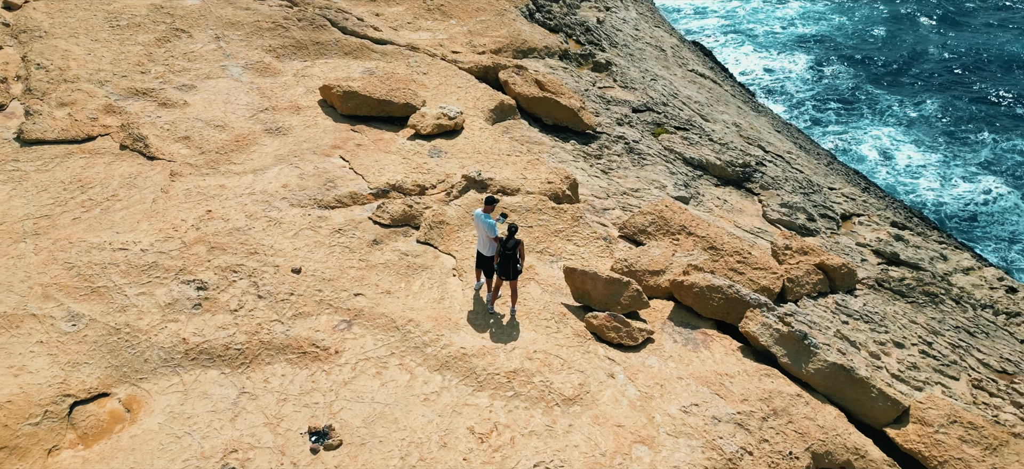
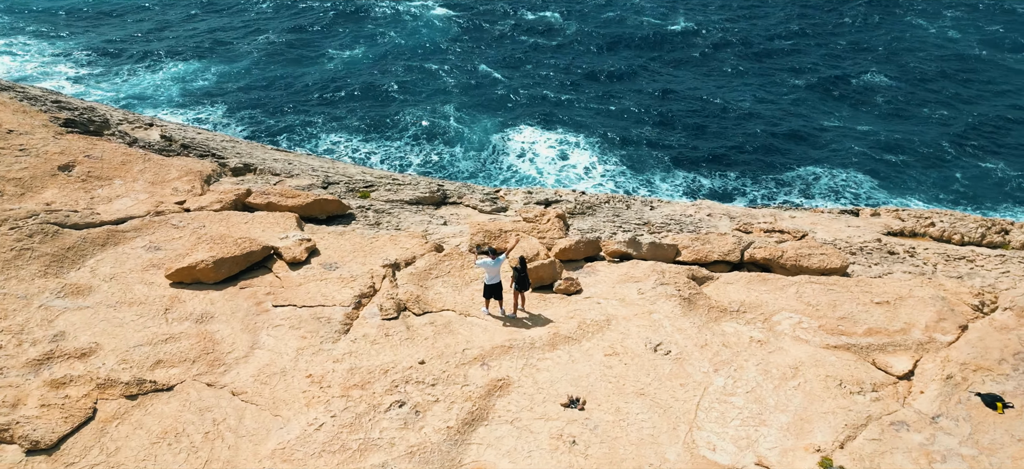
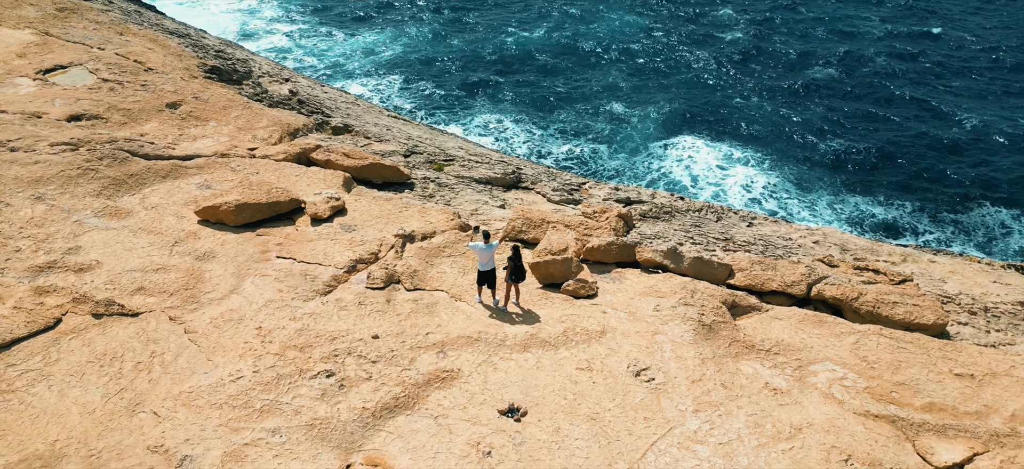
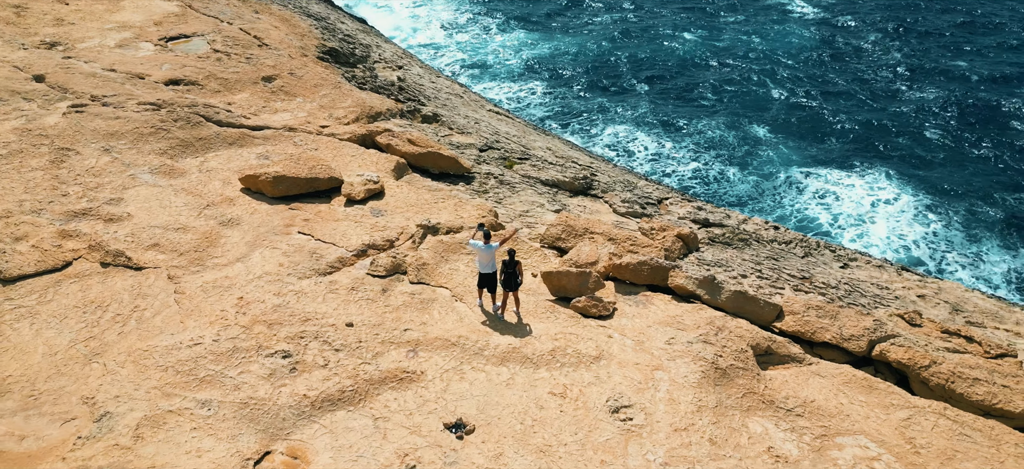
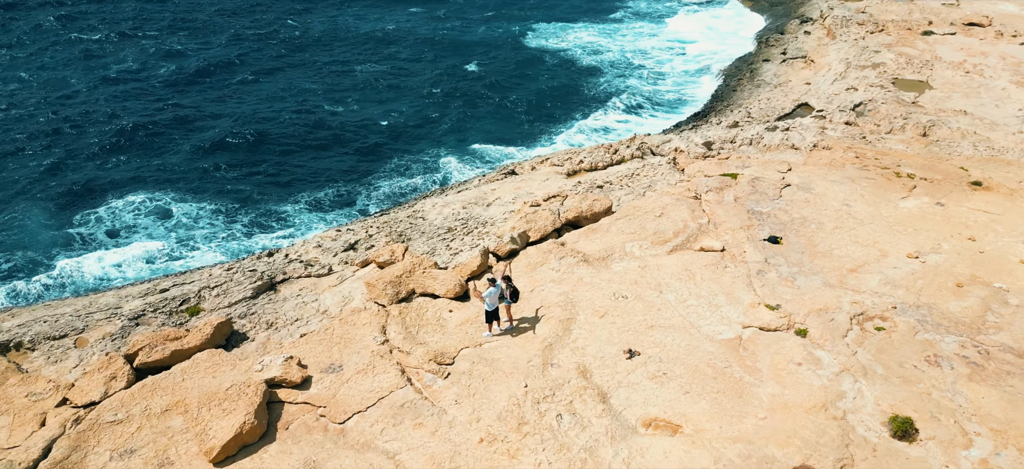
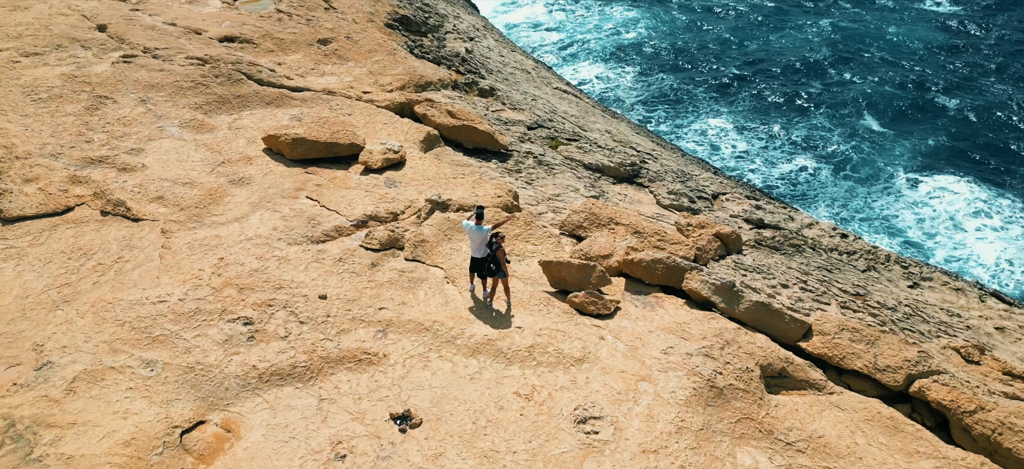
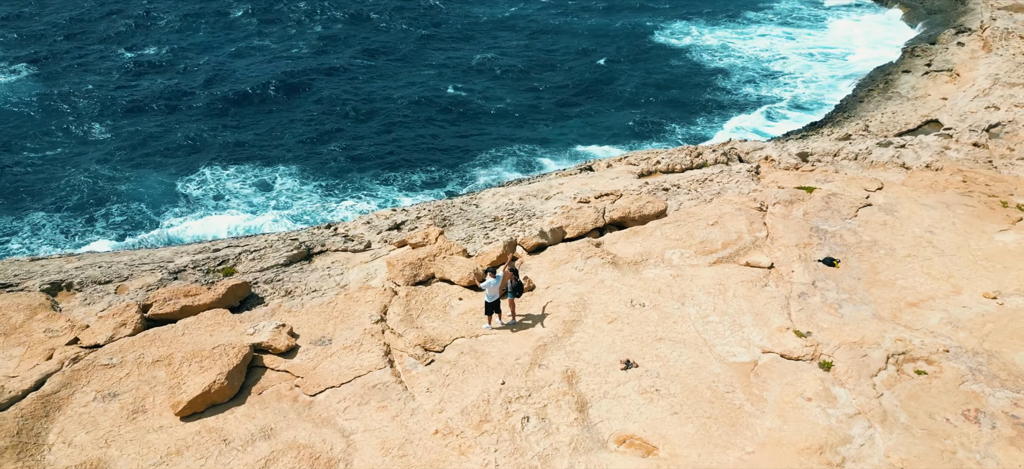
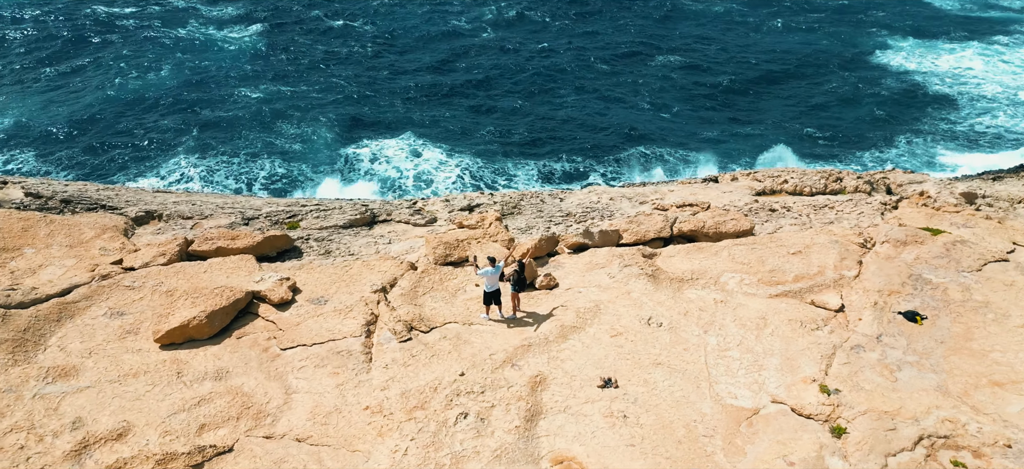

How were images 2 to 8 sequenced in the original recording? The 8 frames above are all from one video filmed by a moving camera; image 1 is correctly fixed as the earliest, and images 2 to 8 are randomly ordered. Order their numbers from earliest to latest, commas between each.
6, 4, 3, 2, 8, 7, 5
